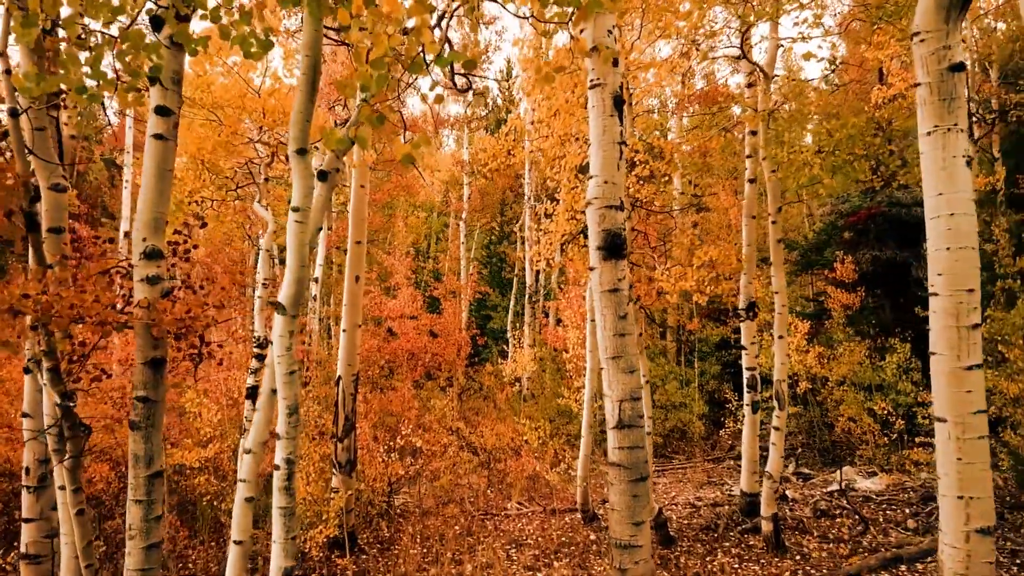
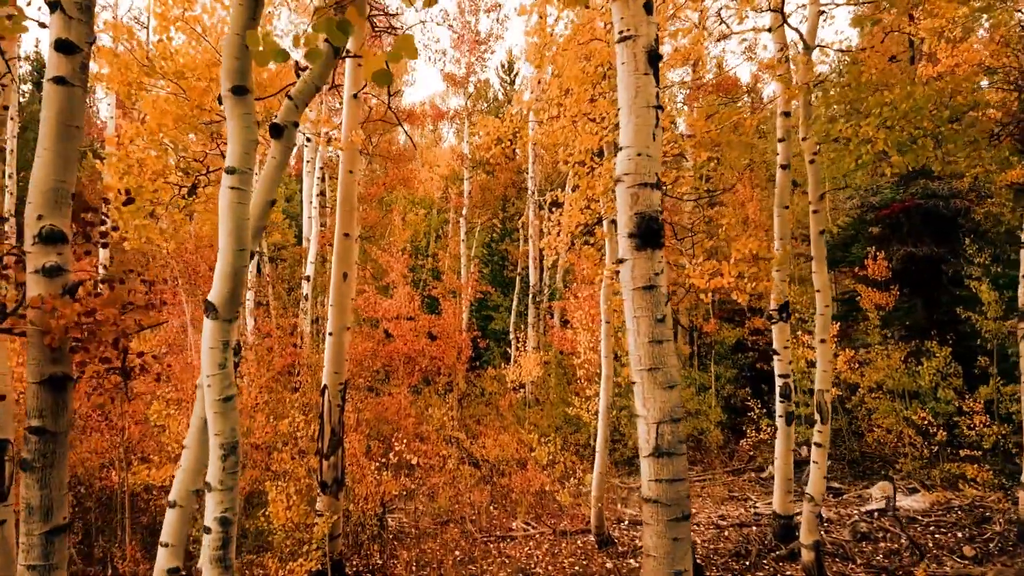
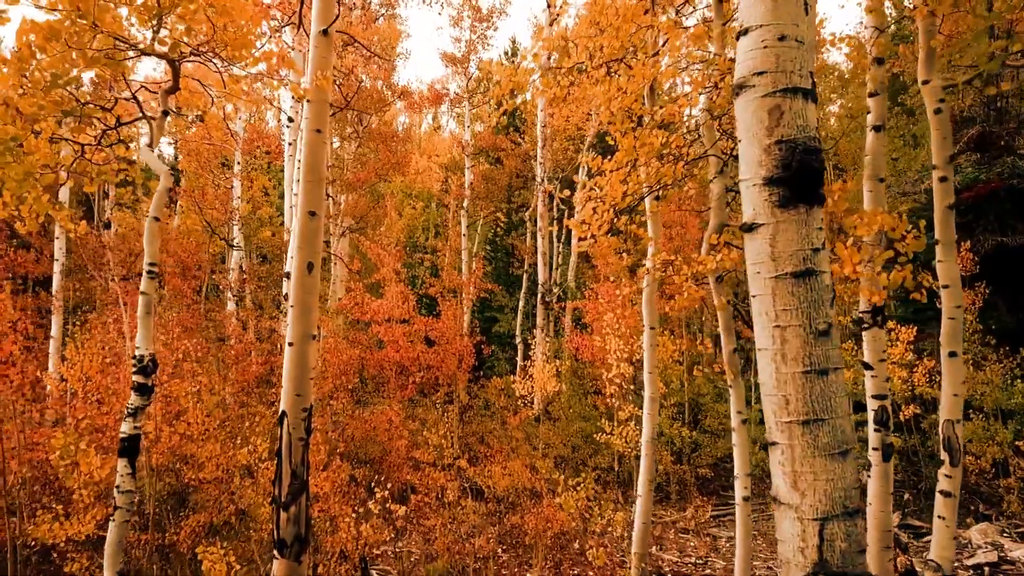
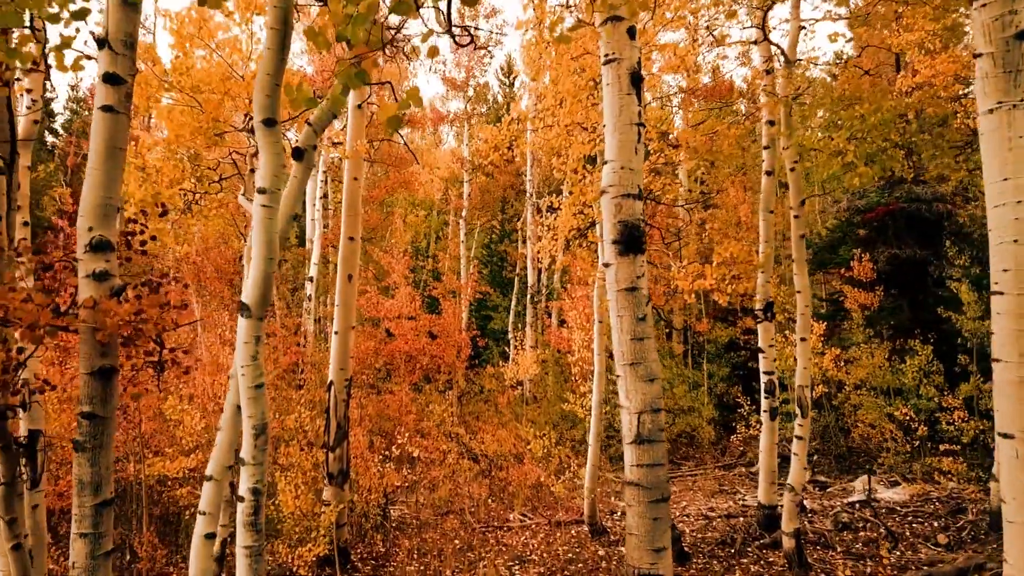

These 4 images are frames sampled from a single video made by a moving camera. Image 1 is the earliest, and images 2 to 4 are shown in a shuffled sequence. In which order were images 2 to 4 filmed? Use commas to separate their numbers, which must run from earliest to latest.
4, 2, 3
